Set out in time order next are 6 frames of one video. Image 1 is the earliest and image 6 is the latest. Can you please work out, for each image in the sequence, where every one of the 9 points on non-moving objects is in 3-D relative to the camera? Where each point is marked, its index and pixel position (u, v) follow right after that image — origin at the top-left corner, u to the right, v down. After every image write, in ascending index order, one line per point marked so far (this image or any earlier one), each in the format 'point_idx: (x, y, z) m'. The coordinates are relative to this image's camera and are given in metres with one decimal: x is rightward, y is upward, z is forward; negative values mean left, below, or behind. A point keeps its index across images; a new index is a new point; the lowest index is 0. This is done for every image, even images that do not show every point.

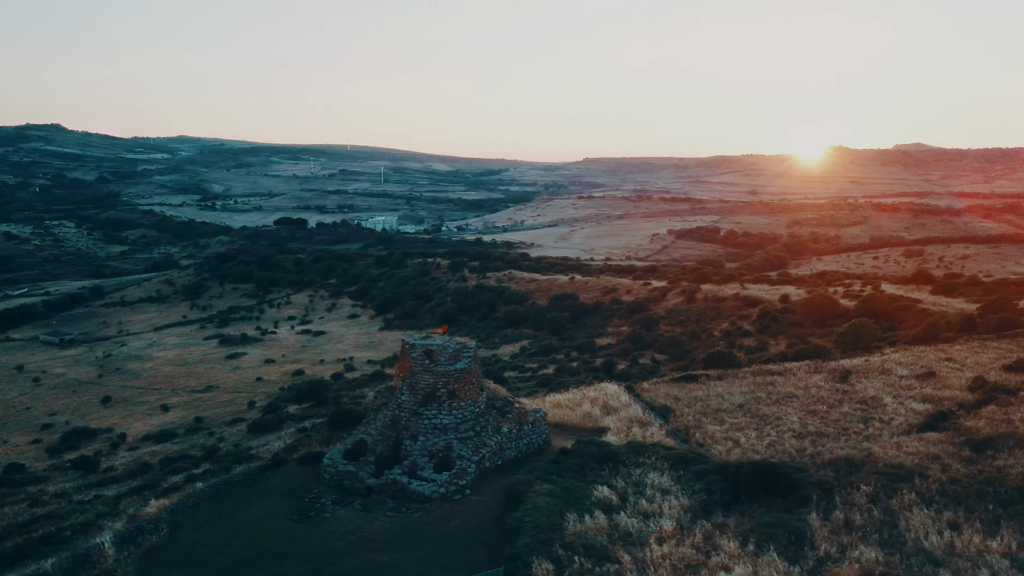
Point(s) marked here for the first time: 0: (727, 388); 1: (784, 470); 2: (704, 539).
0: (+5.3, -2.4, +19.8) m
1: (+4.3, -2.8, +12.7) m
2: (+2.6, -3.4, +11.1) m
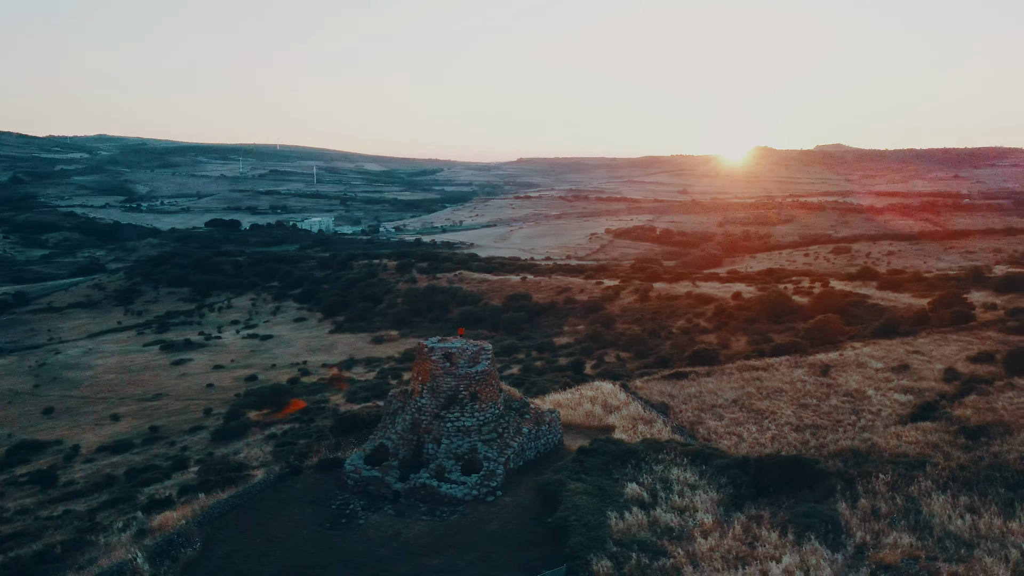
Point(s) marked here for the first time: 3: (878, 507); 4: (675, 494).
0: (+5.1, -2.4, +20.4) m
1: (+4.8, -2.8, +13.2) m
2: (+3.2, -3.4, +11.5) m
3: (+5.4, -3.2, +12.0) m
4: (+2.5, -3.2, +12.8) m
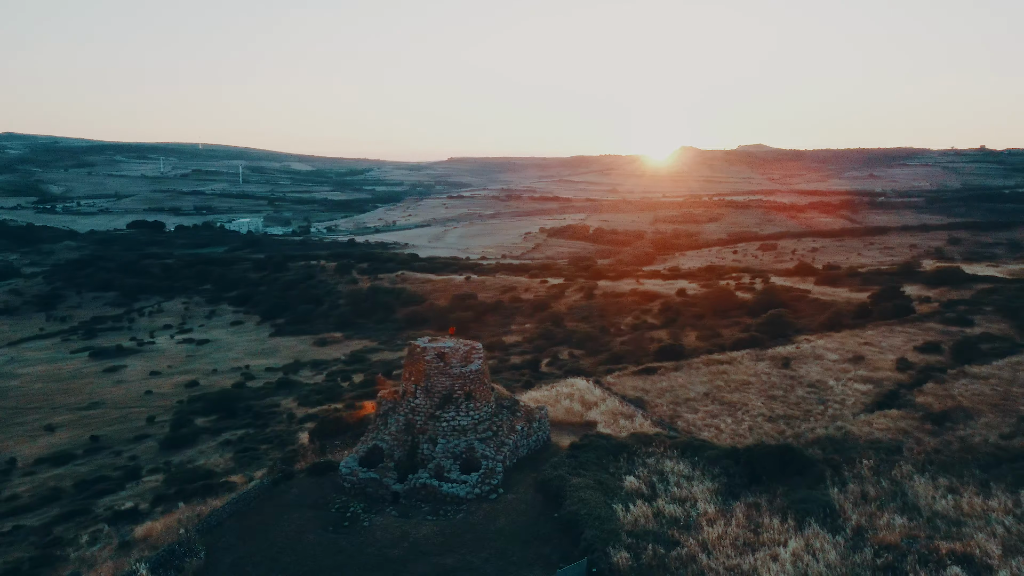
0: (+4.5, -2.3, +20.9) m
1: (+4.7, -2.7, +13.8) m
2: (+3.4, -3.3, +11.9) m
3: (+5.5, -3.1, +12.6) m
4: (+2.6, -3.2, +13.1) m
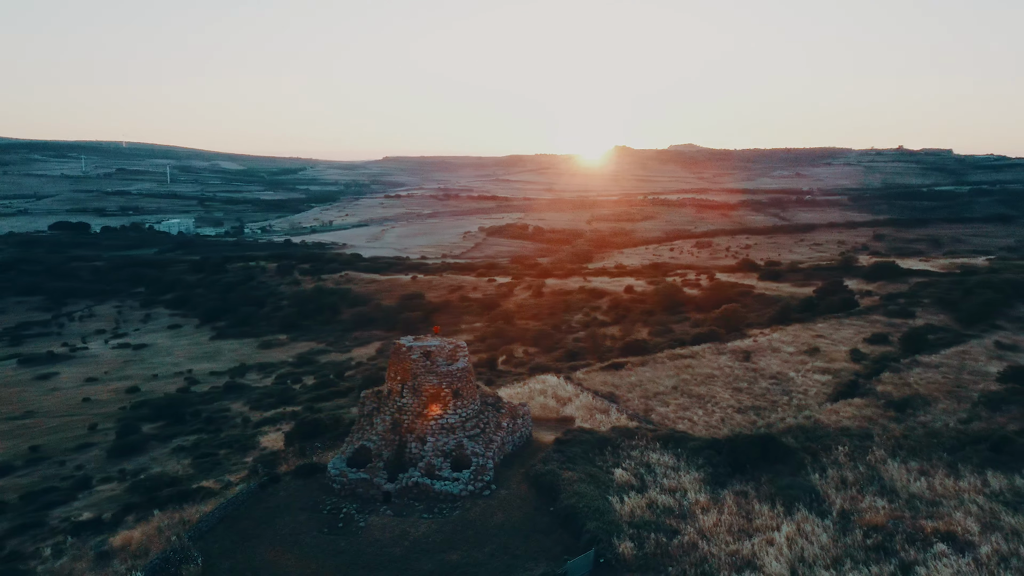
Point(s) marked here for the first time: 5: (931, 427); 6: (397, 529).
0: (+3.7, -2.2, +21.4) m
1: (+4.5, -2.6, +14.3) m
2: (+3.3, -3.2, +12.3) m
3: (+5.4, -3.0, +13.1) m
4: (+2.4, -3.1, +13.5) m
5: (+7.9, -2.6, +15.4) m
6: (-1.7, -3.6, +12.2) m
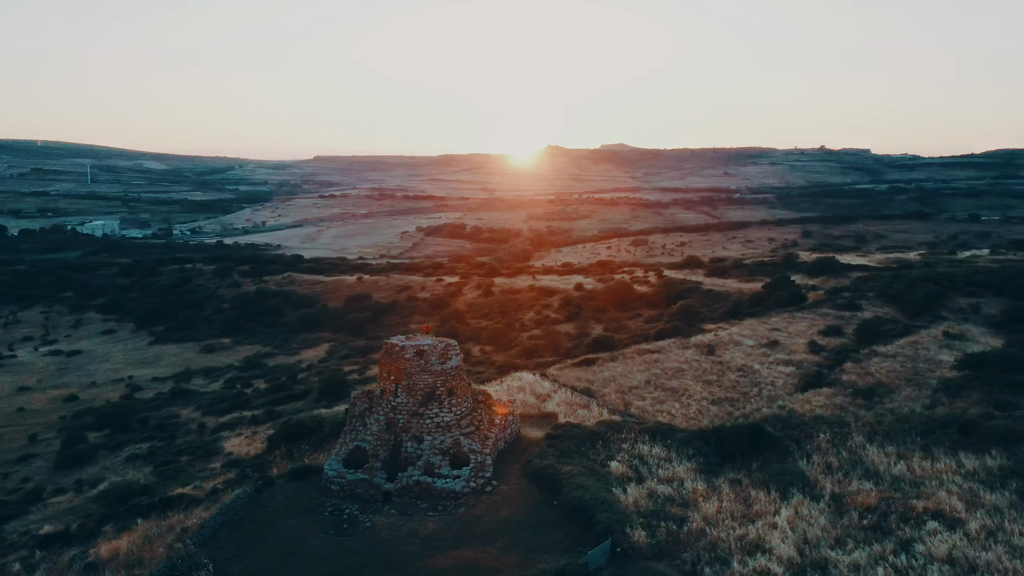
0: (+3.0, -2.1, +21.8) m
1: (+4.4, -2.5, +14.8) m
2: (+3.4, -3.2, +12.7) m
3: (+5.4, -2.9, +13.7) m
4: (+2.4, -3.0, +13.8) m
5: (+7.7, -2.5, +16.3) m
6: (-1.6, -3.6, +12.2) m
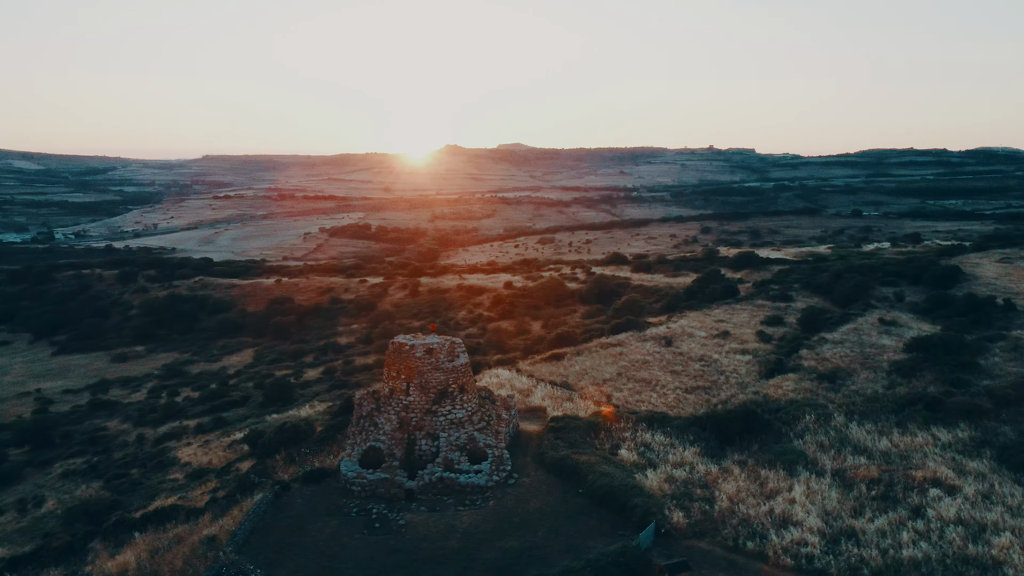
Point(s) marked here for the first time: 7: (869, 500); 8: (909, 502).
0: (+2.2, -2.0, +22.5) m
1: (+4.5, -2.4, +15.7) m
2: (+3.8, -3.0, +13.5) m
3: (+5.6, -2.8, +14.8) m
4: (+2.7, -2.9, +14.5) m
5: (+7.6, -2.3, +17.6) m
6: (-1.1, -3.6, +12.3) m
7: (+5.3, -3.2, +12.1) m
8: (+5.8, -3.1, +11.9) m
